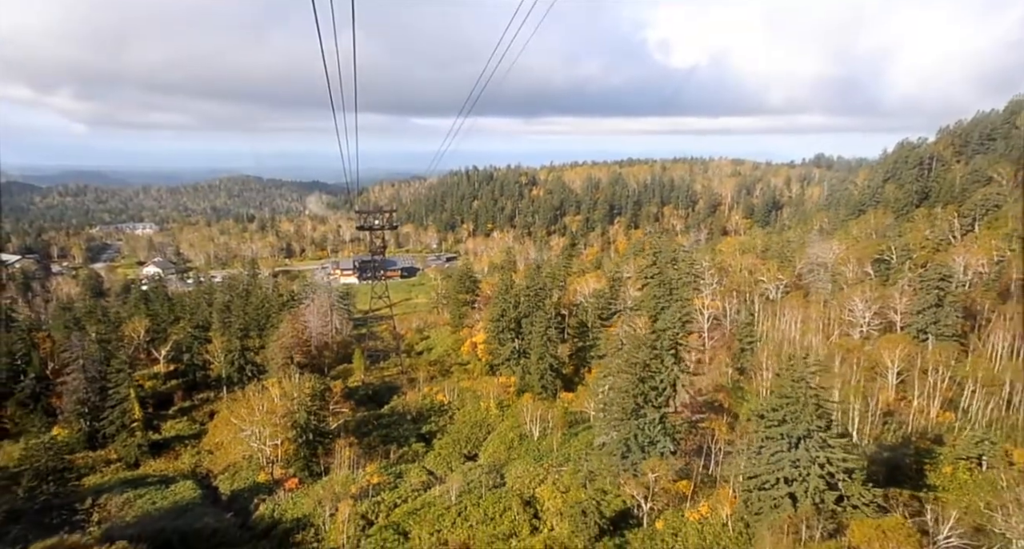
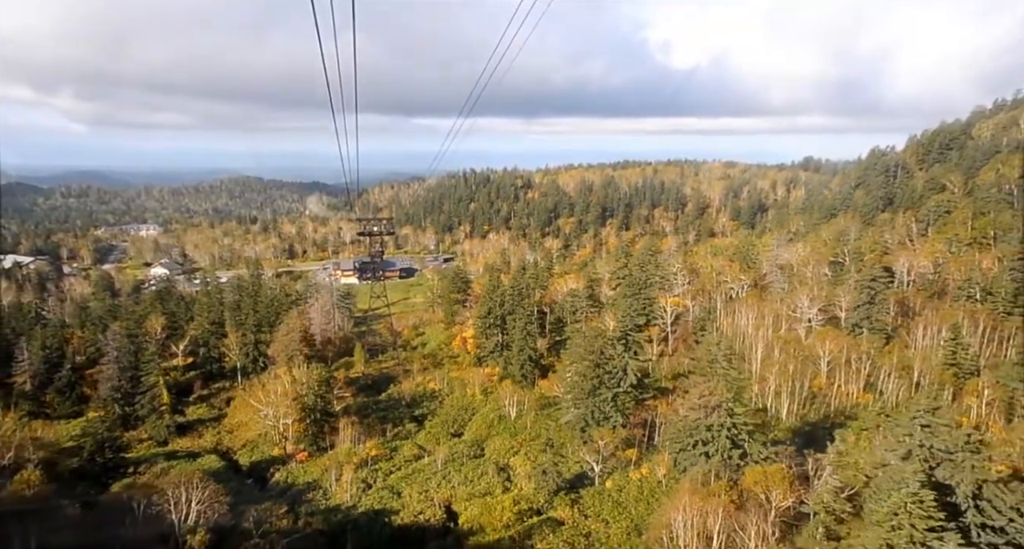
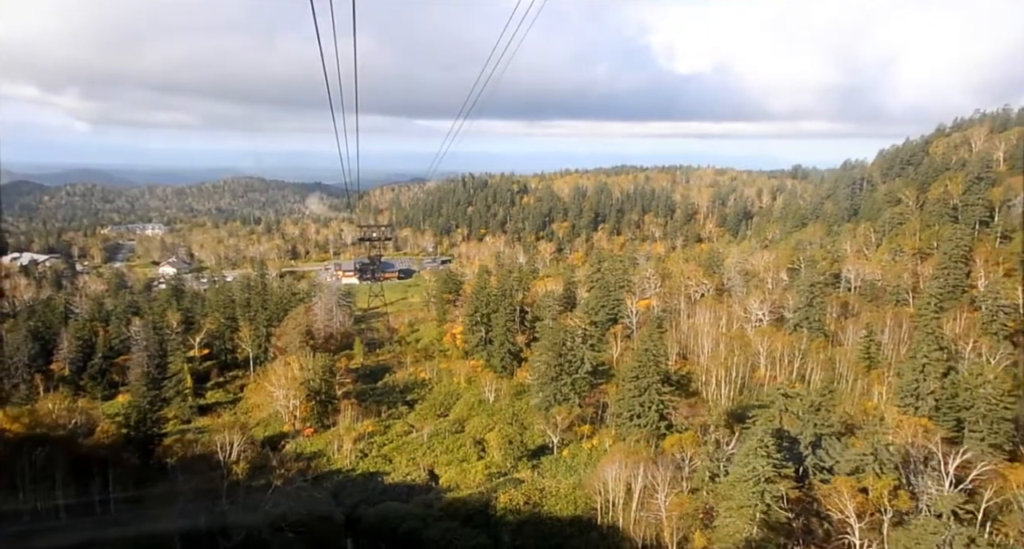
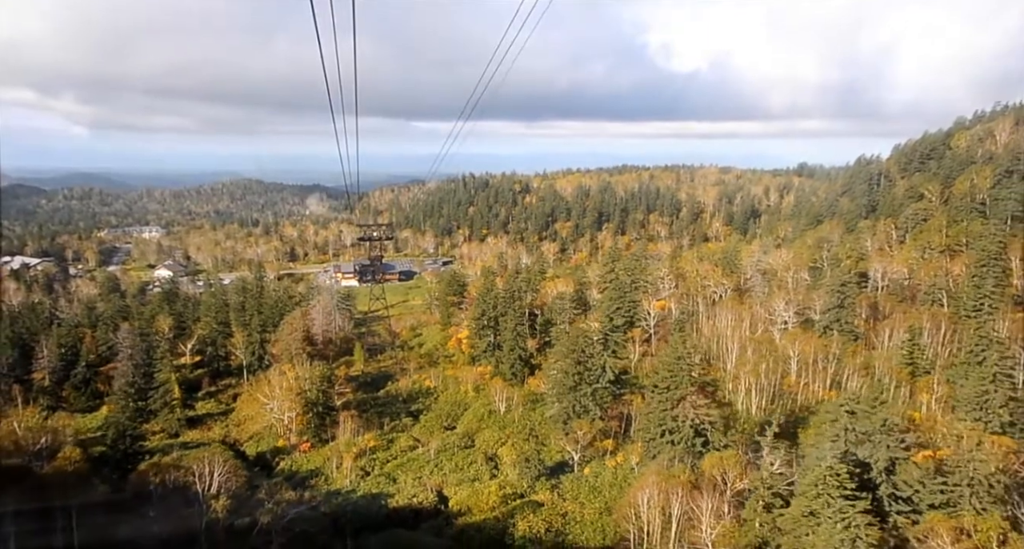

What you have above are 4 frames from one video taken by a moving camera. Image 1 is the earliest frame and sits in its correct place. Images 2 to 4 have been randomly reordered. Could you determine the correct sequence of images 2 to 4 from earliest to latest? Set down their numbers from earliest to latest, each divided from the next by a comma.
2, 4, 3
